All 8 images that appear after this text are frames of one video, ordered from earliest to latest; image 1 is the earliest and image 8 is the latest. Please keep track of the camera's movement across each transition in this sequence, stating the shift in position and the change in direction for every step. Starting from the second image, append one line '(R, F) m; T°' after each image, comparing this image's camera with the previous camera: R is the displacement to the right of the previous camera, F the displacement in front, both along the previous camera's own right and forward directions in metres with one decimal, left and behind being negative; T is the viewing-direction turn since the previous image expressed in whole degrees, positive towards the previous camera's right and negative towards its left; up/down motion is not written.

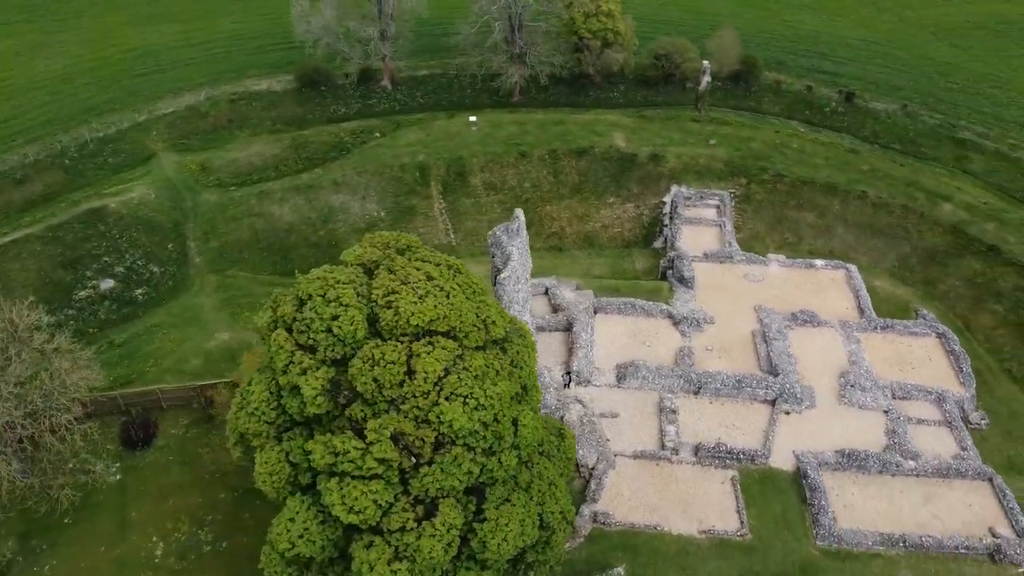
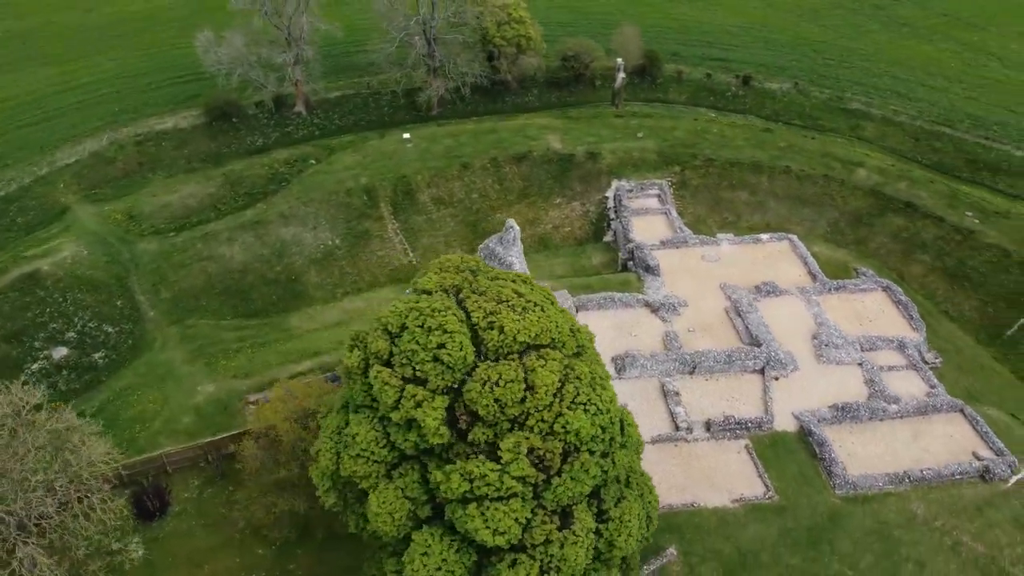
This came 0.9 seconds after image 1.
(-4.9, 0.0) m; +10°
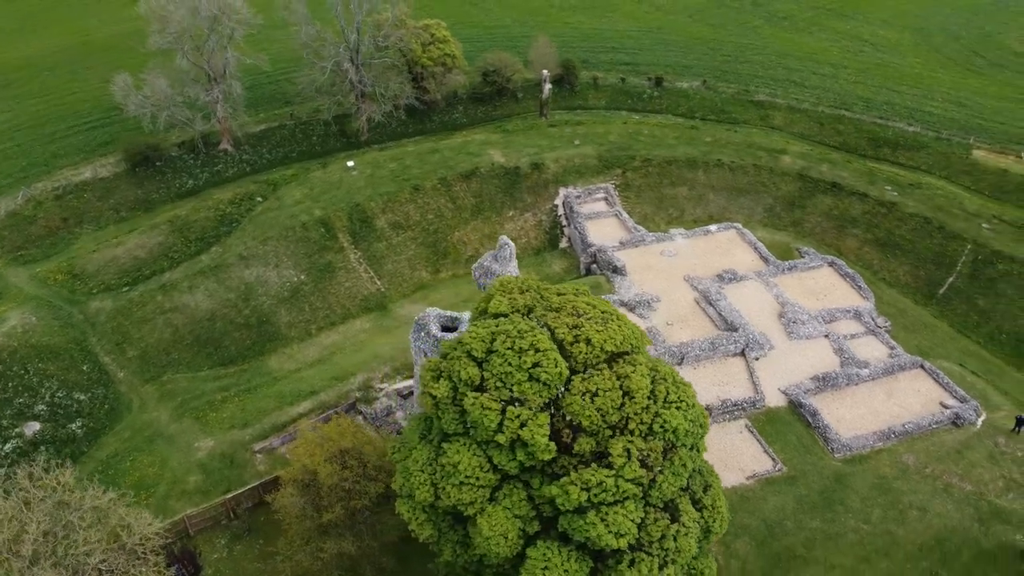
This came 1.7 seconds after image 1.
(-4.3, -0.3) m; +8°
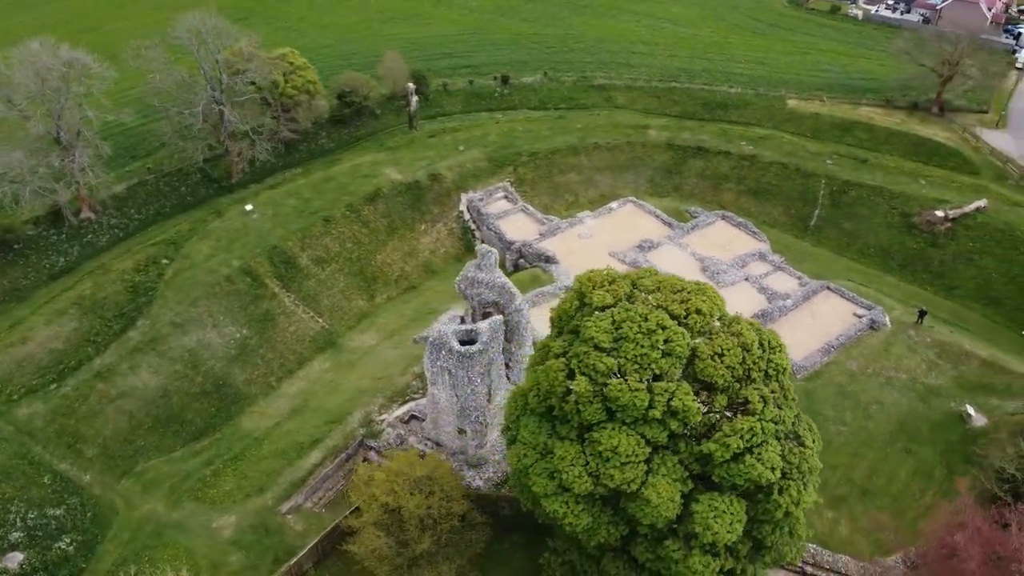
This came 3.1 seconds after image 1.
(-7.6, -0.1) m; +15°
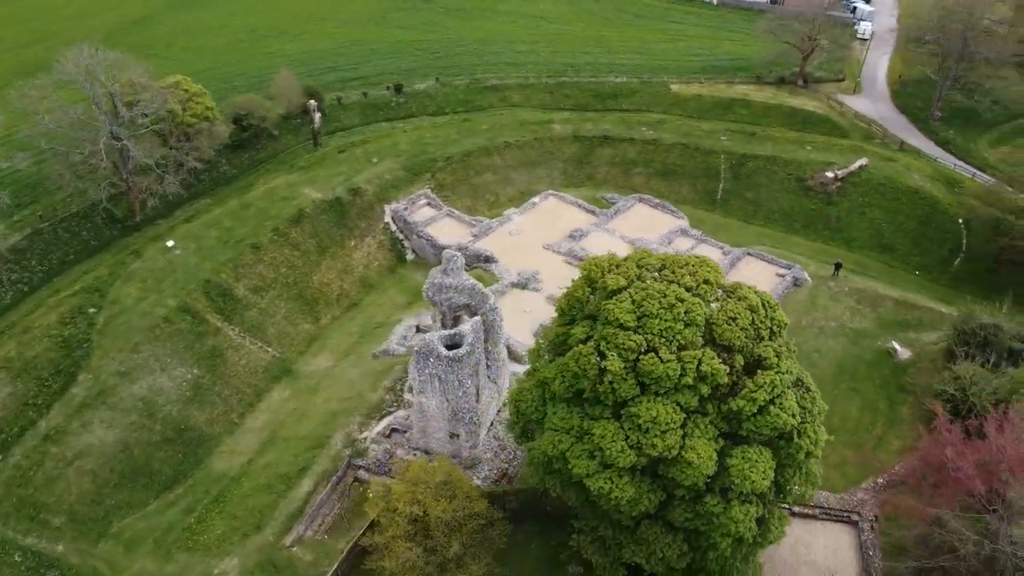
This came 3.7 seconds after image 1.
(-3.9, -0.4) m; +10°
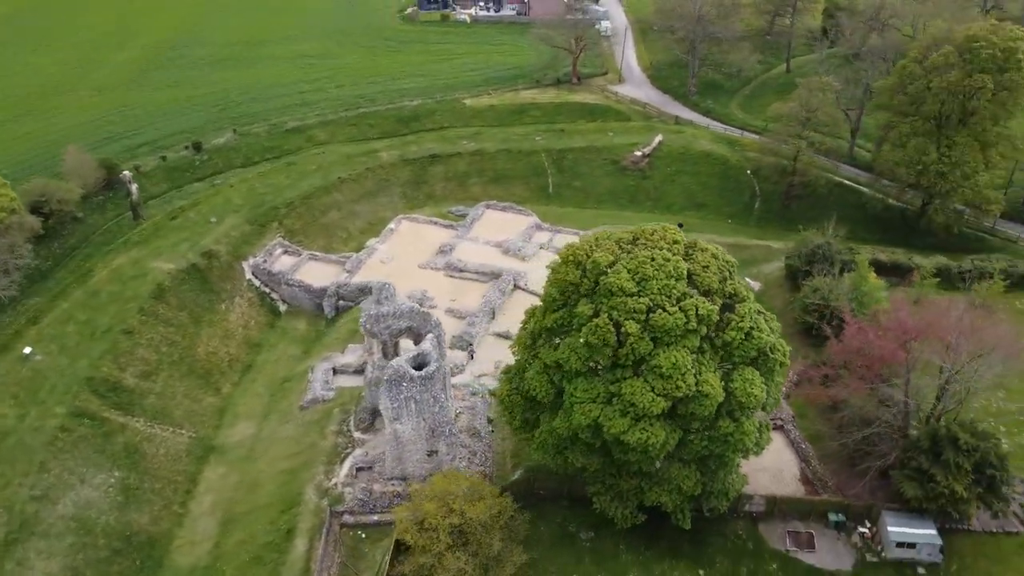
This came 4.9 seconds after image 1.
(-7.2, -0.7) m; +18°
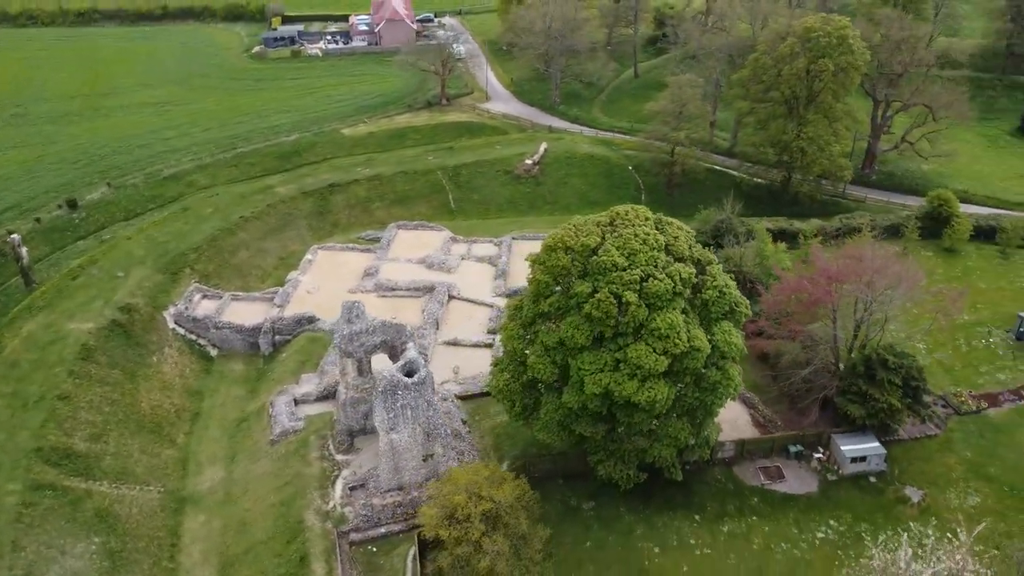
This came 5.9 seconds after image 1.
(-5.3, -1.2) m; +12°
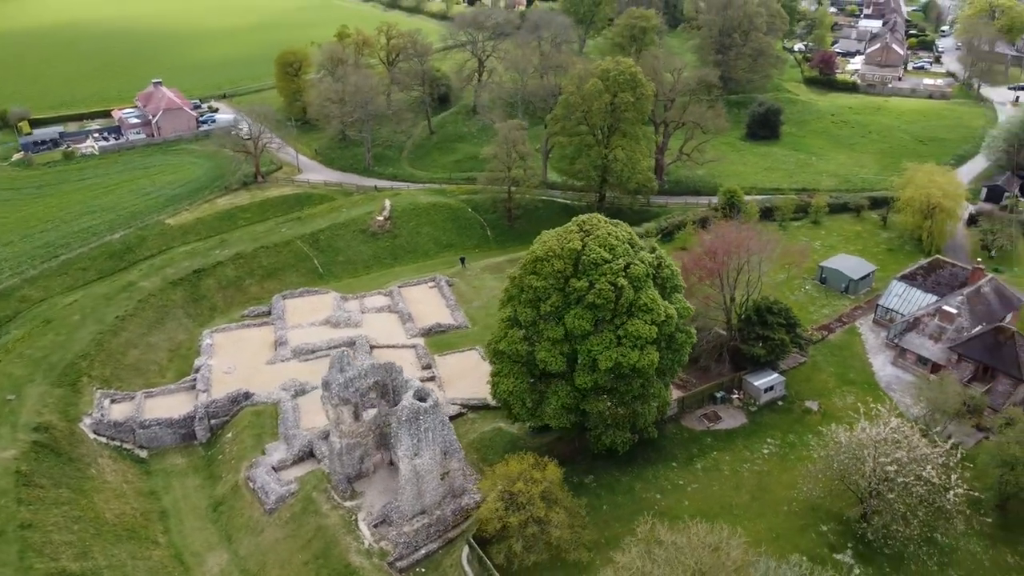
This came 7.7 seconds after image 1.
(-10.4, -2.6) m; +19°
